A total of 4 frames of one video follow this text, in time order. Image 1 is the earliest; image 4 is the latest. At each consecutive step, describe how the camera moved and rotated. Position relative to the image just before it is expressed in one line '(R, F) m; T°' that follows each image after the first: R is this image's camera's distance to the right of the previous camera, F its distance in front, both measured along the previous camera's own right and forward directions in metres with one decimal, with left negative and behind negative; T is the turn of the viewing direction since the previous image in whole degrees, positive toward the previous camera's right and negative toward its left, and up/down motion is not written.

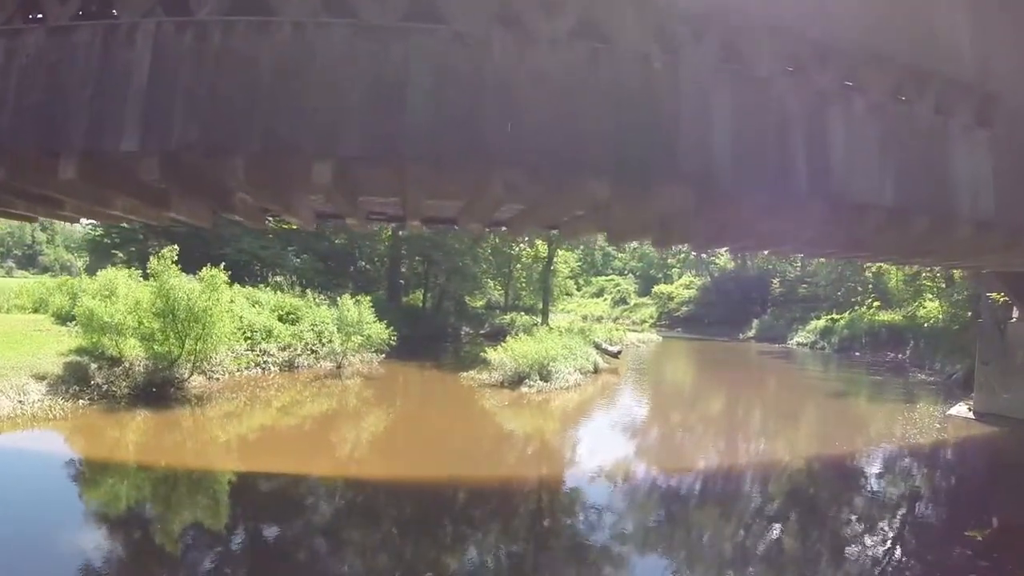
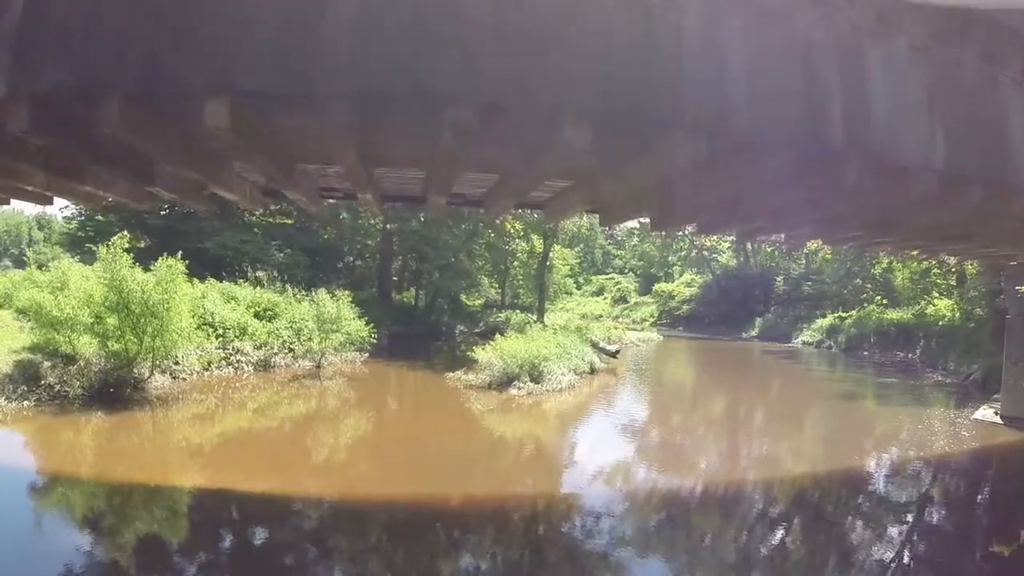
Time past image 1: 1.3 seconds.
(+0.2, +0.8) m; 0°
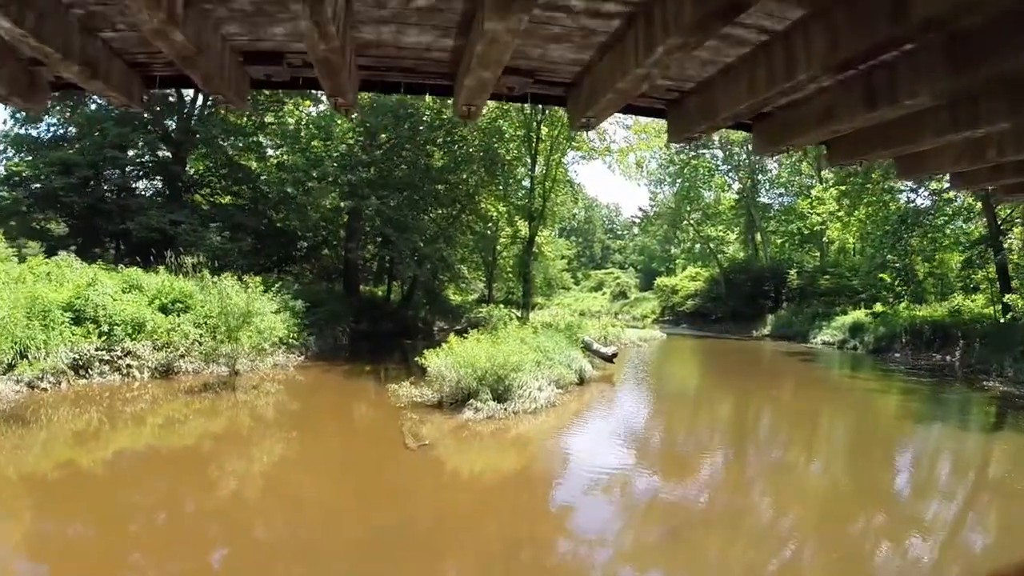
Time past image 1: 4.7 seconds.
(+0.4, +2.5) m; 0°
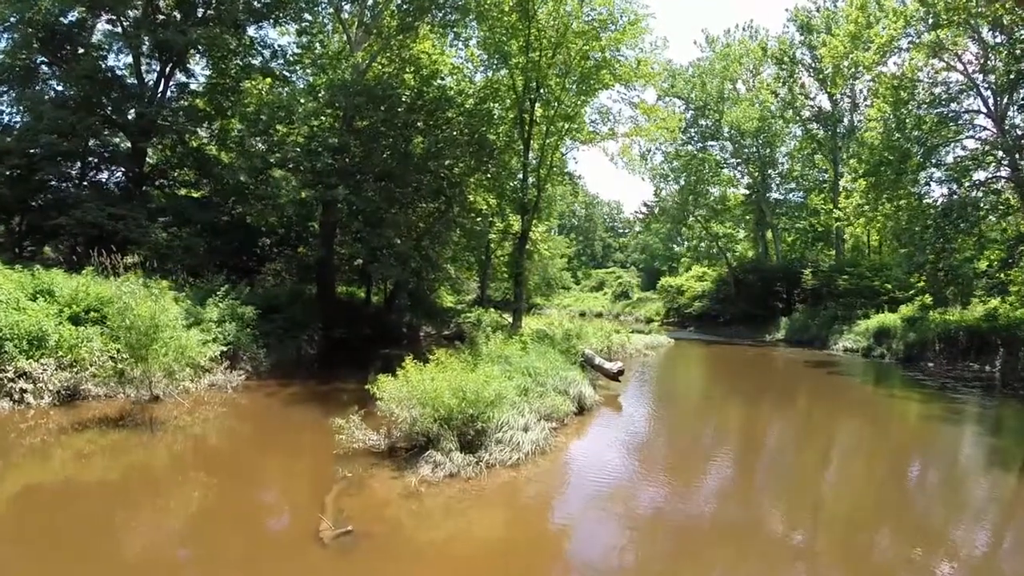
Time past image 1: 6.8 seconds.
(+0.2, +1.7) m; 0°
